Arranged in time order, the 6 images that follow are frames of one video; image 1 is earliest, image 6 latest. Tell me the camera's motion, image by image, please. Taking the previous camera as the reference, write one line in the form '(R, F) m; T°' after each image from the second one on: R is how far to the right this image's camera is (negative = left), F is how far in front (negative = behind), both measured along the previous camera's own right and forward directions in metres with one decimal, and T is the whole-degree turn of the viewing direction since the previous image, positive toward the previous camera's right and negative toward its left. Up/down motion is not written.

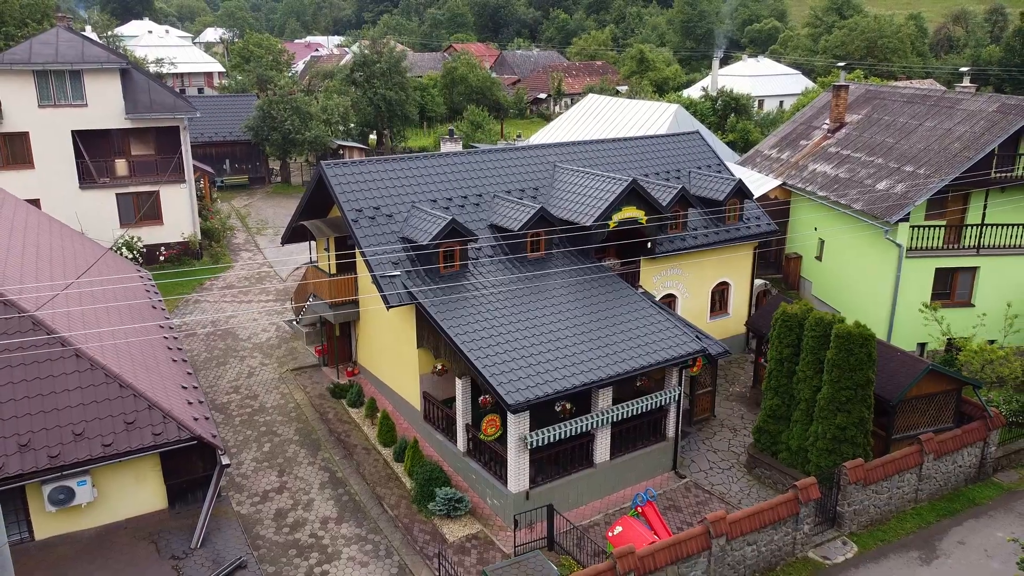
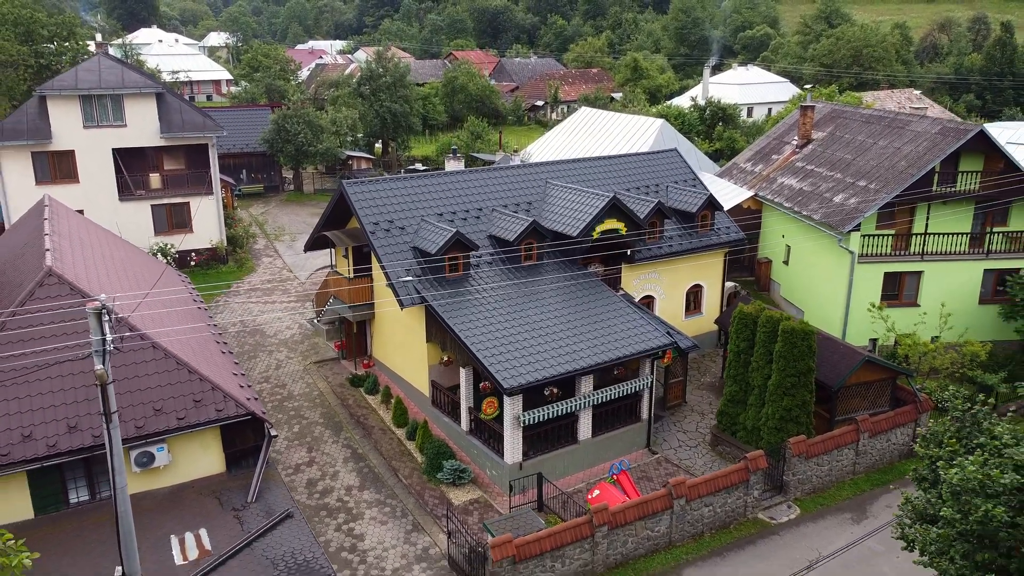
(+0.1, -2.6) m; 0°
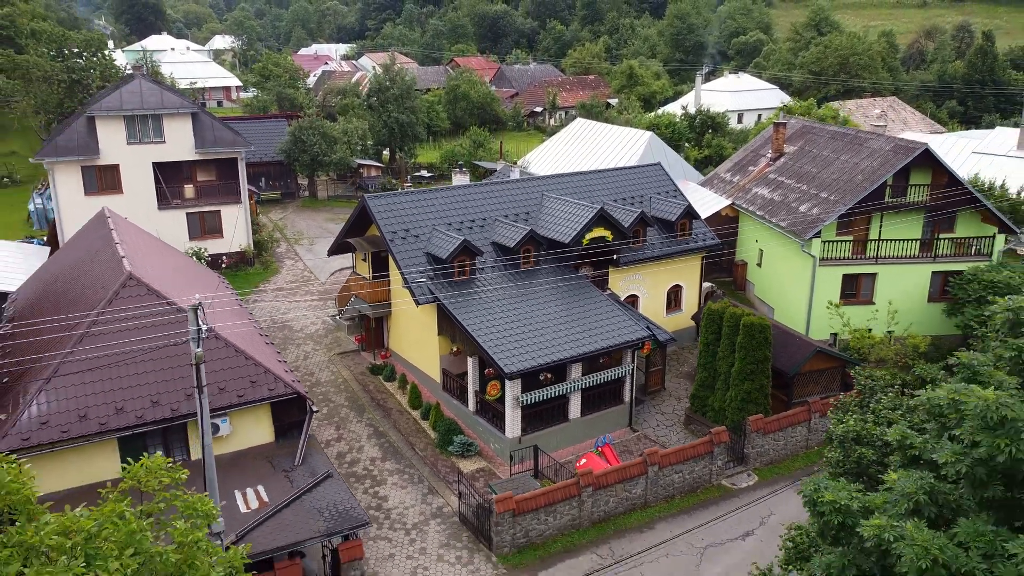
(0.0, -2.9) m; 0°
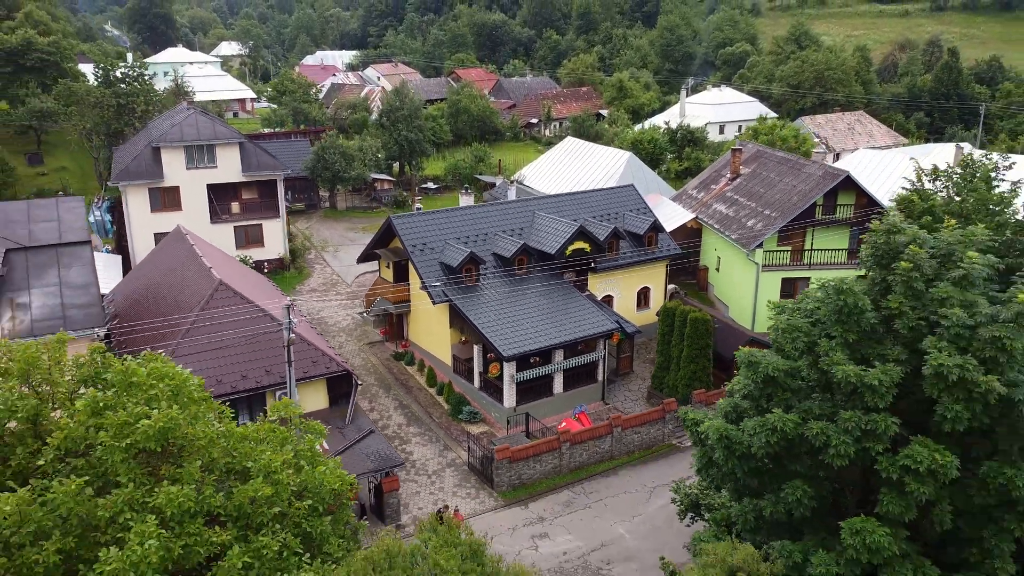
(+0.1, -5.6) m; 0°
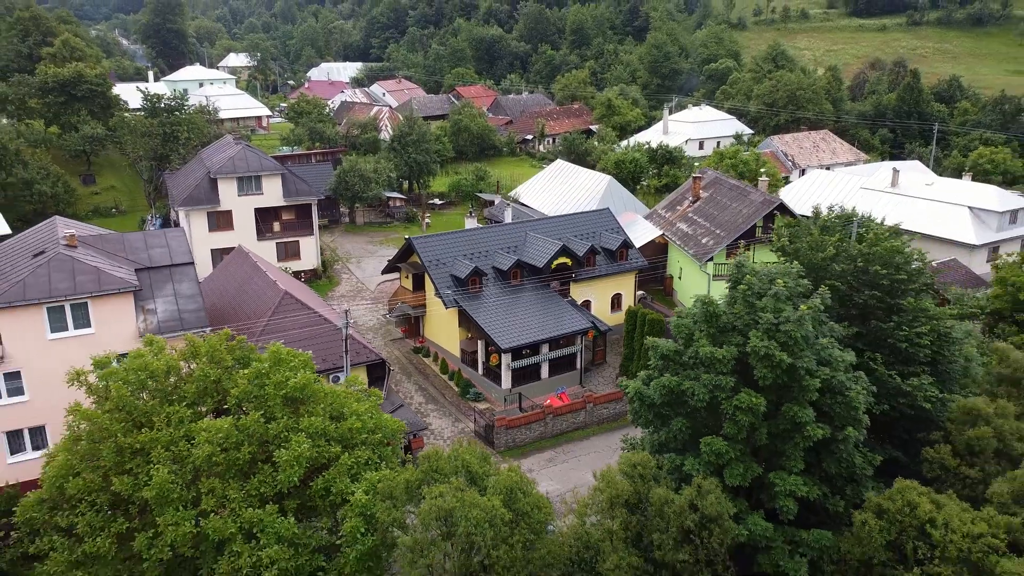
(+0.1, -7.1) m; 0°
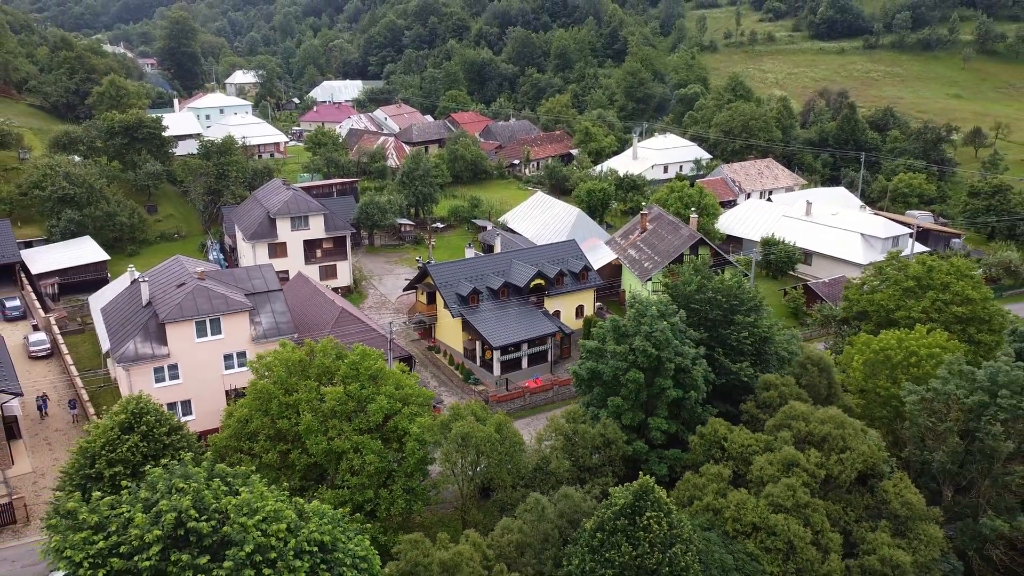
(+0.1, -12.8) m; +1°
